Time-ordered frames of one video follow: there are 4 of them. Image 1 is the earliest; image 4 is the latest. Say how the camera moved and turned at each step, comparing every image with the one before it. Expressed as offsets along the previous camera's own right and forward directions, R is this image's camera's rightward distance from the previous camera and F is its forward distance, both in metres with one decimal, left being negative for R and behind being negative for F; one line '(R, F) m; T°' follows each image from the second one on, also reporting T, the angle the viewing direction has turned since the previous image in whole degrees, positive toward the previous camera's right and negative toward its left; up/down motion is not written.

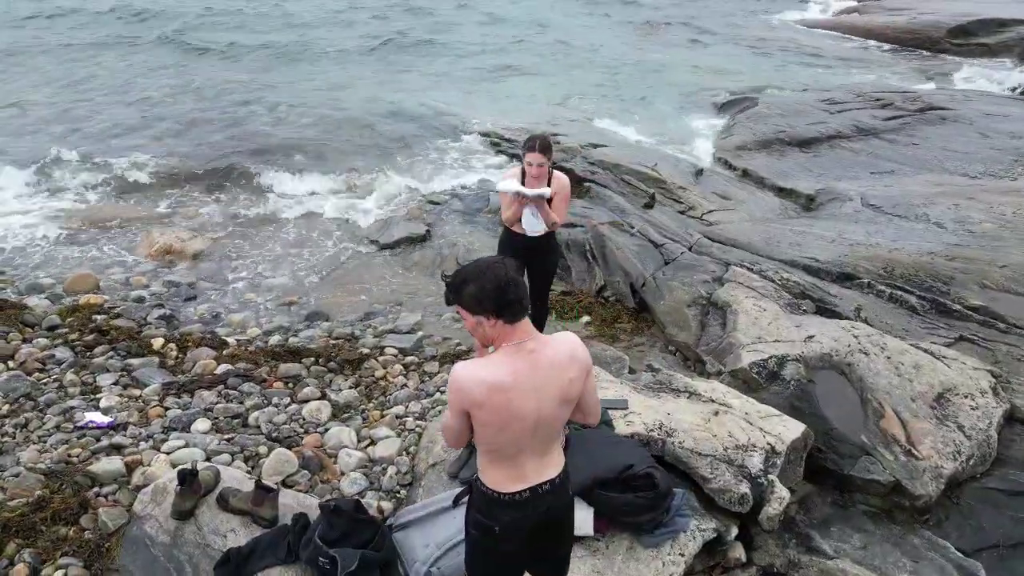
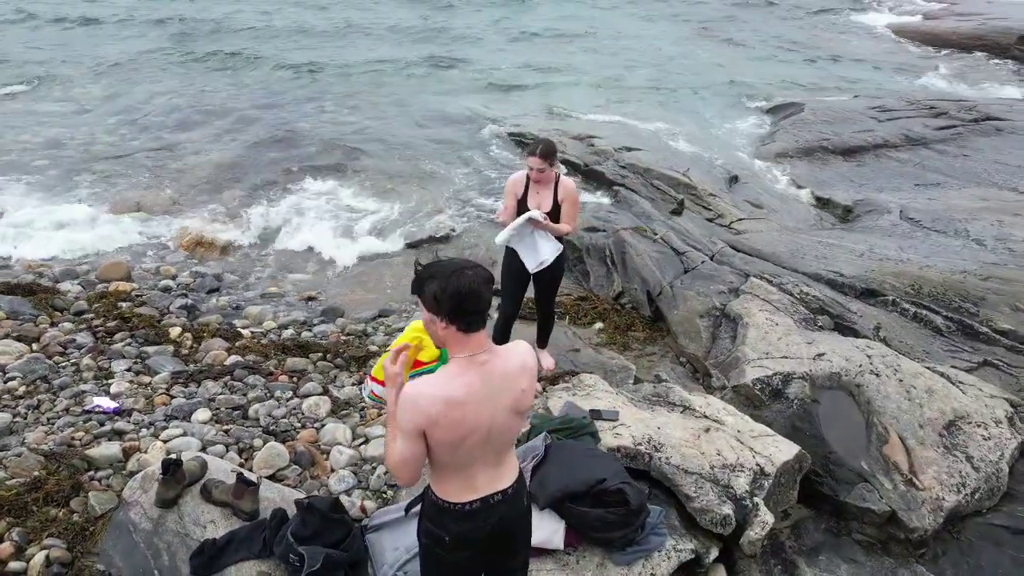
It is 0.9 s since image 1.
(+0.5, +0.1) m; -4°
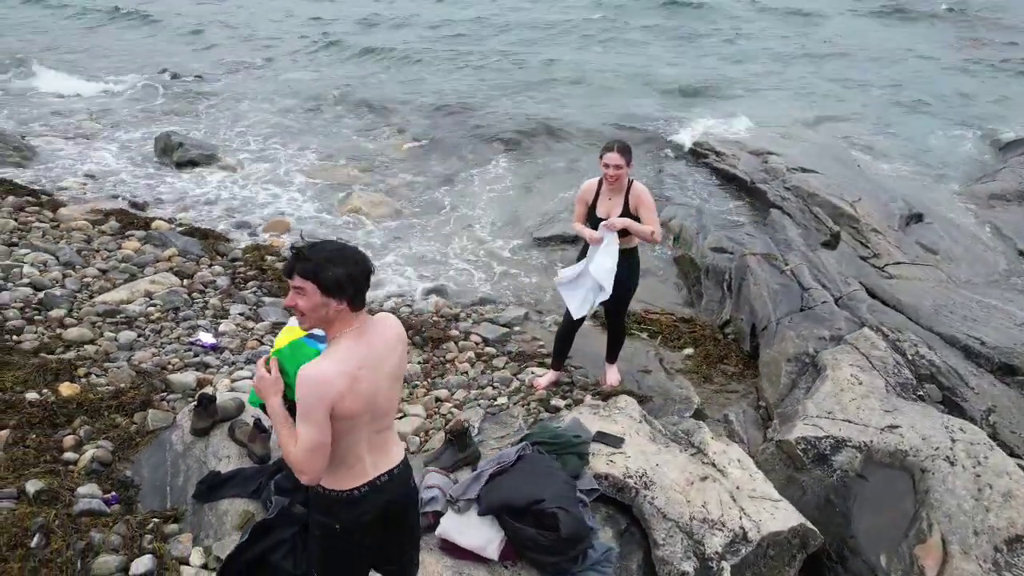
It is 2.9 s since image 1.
(+1.4, +0.3) m; -17°
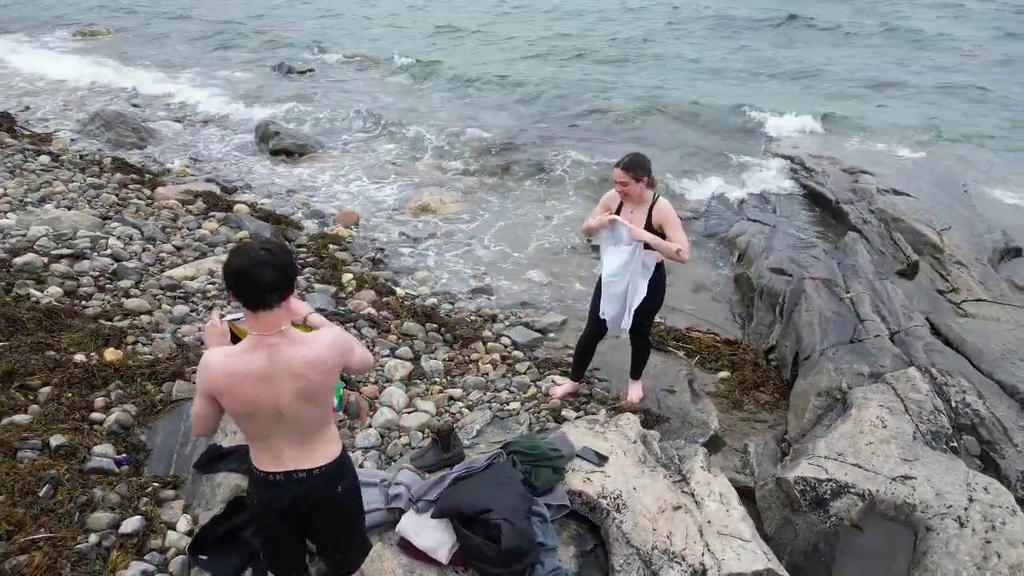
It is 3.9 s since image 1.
(+0.8, +0.1) m; -9°
